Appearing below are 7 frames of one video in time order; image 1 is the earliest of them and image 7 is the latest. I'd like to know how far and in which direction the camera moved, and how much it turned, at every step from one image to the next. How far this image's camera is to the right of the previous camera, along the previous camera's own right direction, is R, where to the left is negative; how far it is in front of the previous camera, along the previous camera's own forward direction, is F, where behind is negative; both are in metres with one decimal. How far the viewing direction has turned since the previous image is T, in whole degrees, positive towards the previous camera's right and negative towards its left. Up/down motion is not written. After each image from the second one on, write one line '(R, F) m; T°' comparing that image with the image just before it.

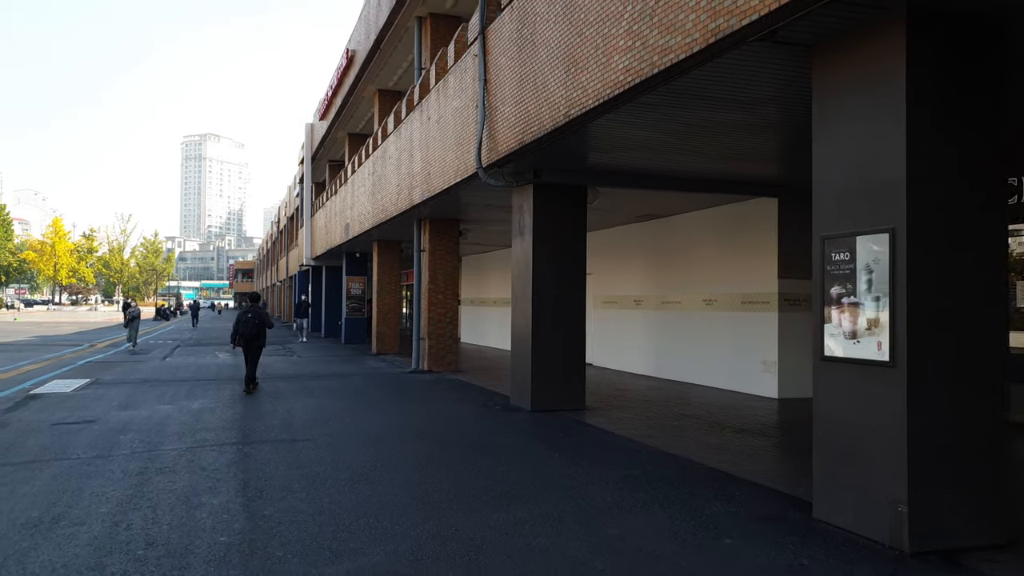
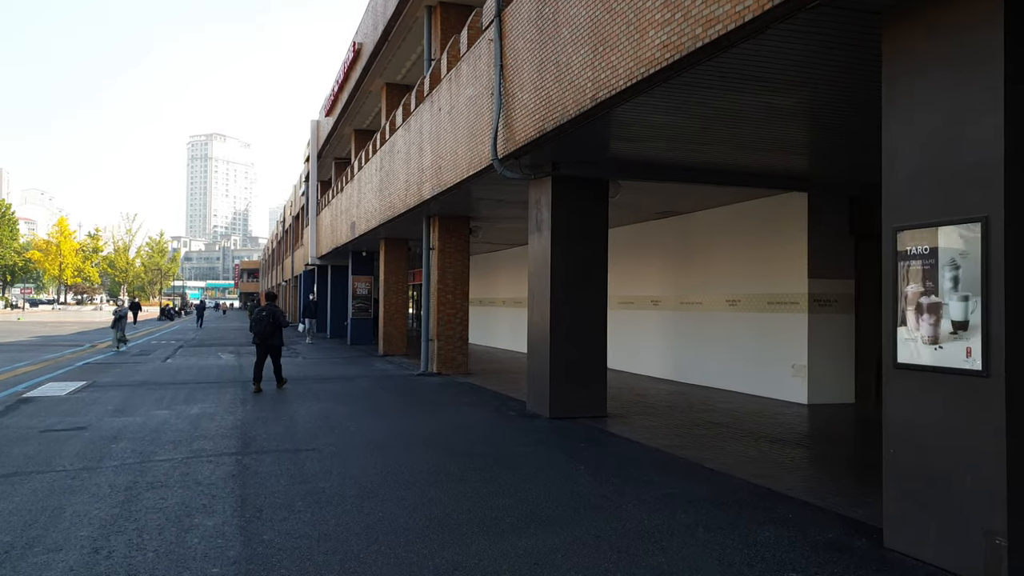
(-0.1, +0.6) m; 0°
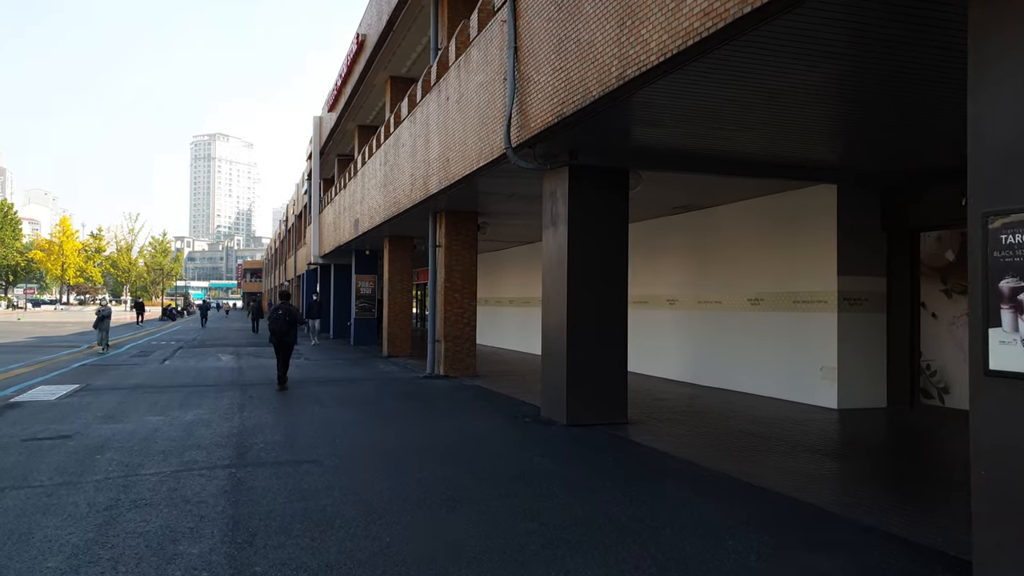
(-0.1, +0.6) m; 0°
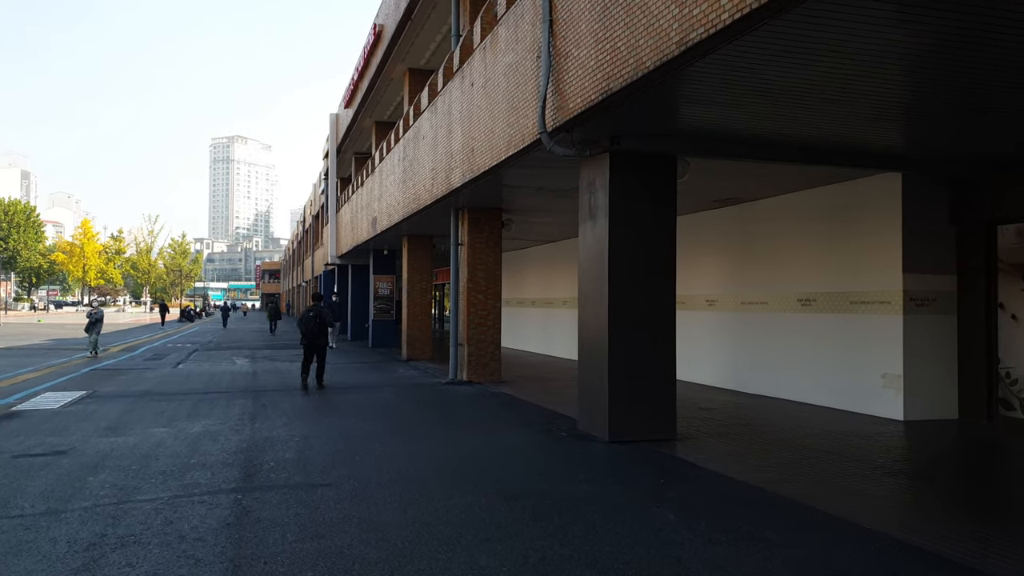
(-0.2, +0.8) m; -1°
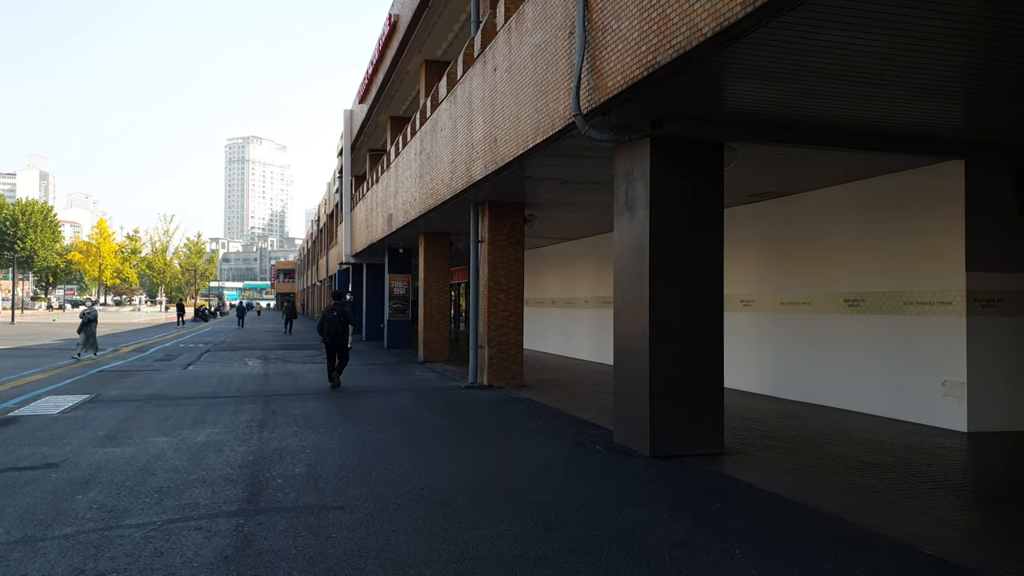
(-0.1, +0.7) m; -1°
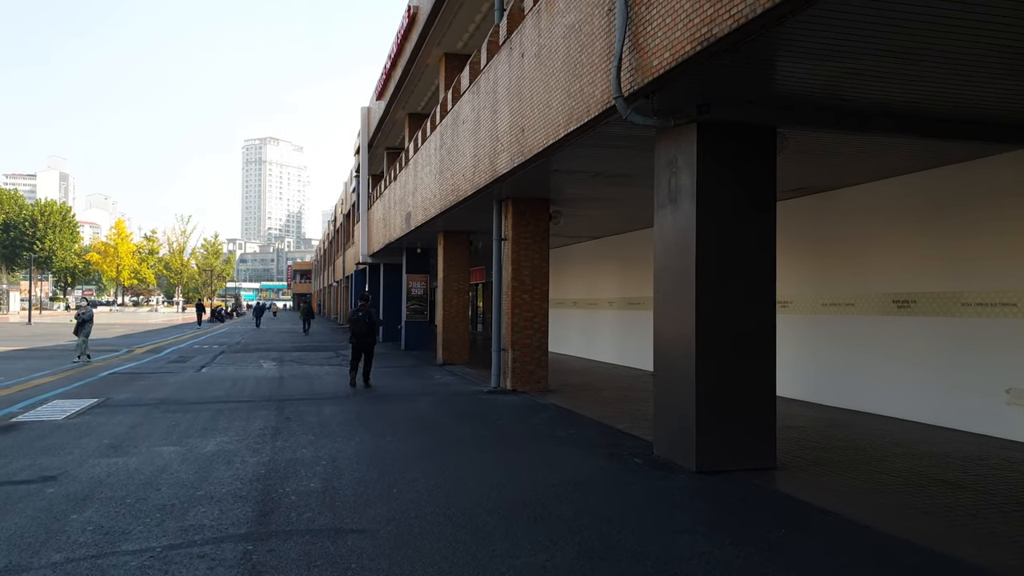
(-0.1, +0.6) m; -1°
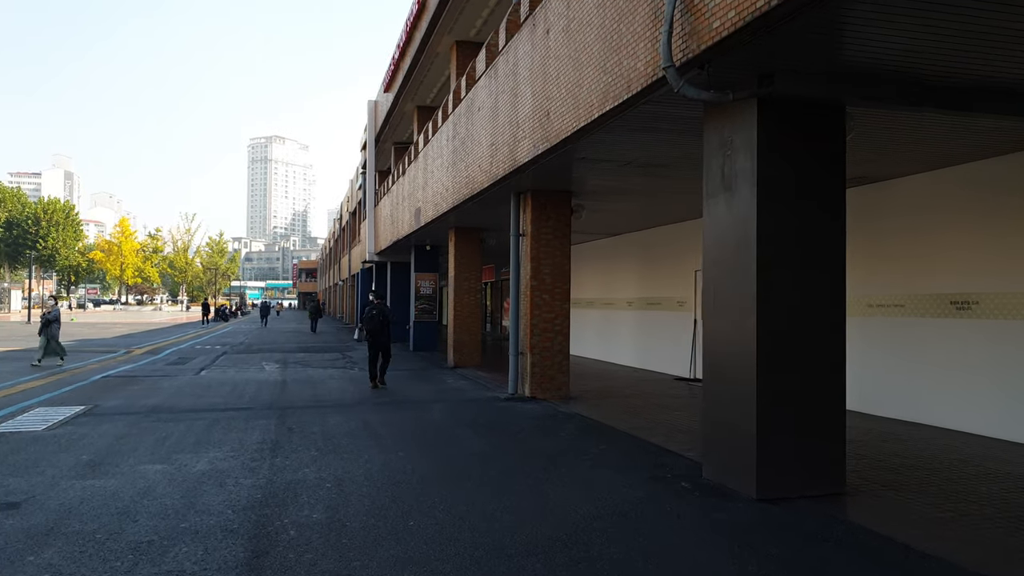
(-0.2, +0.8) m; 0°
